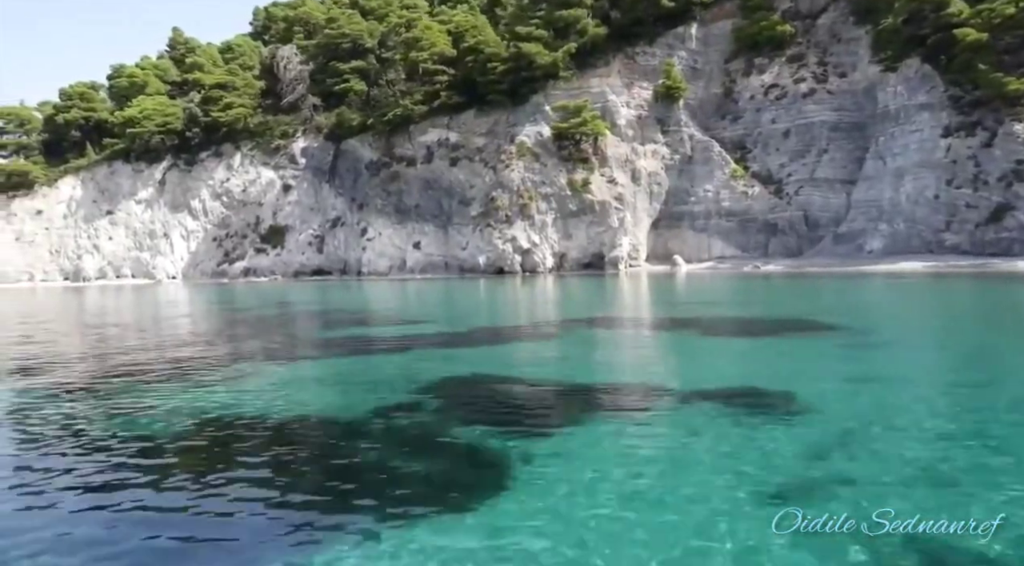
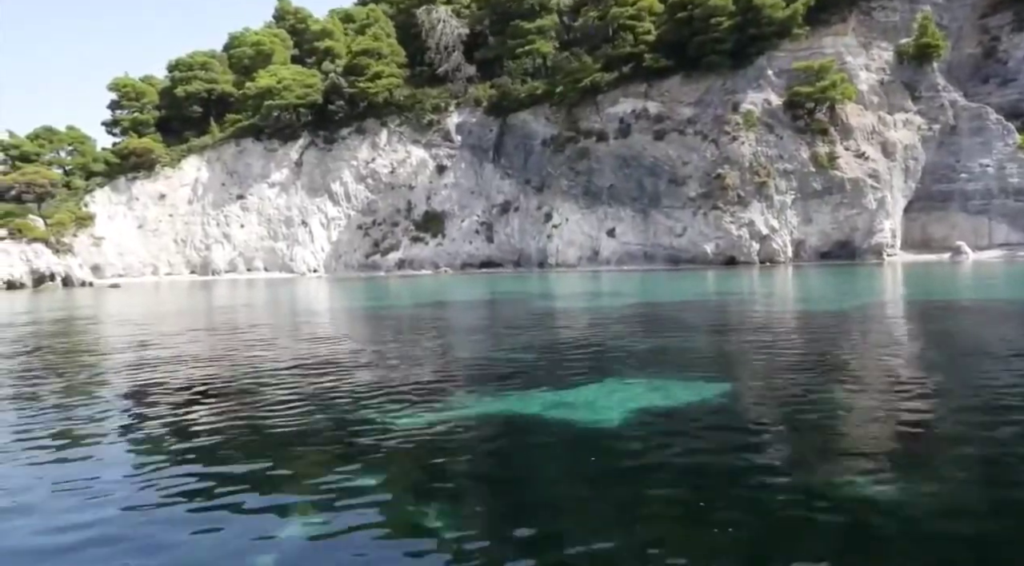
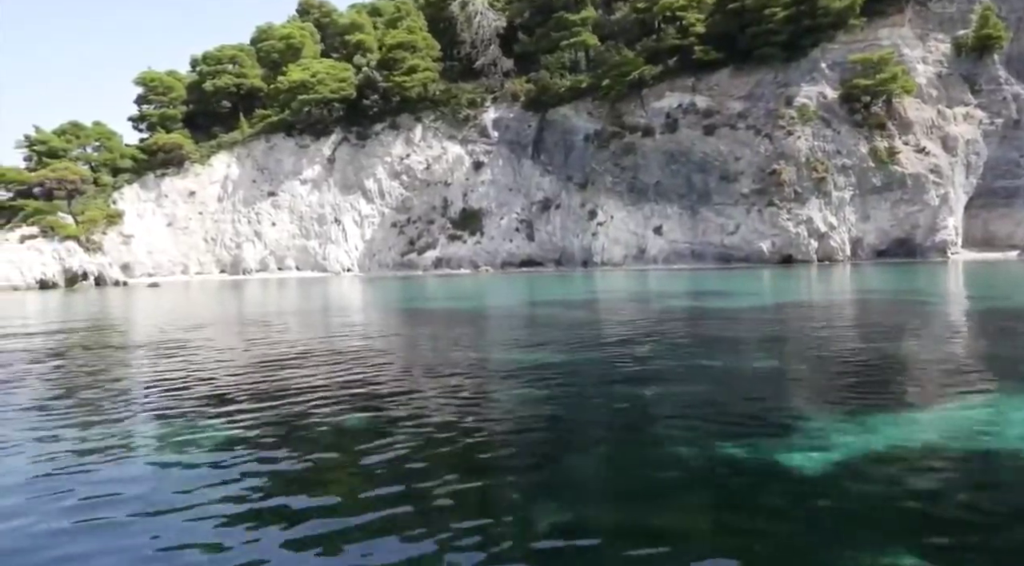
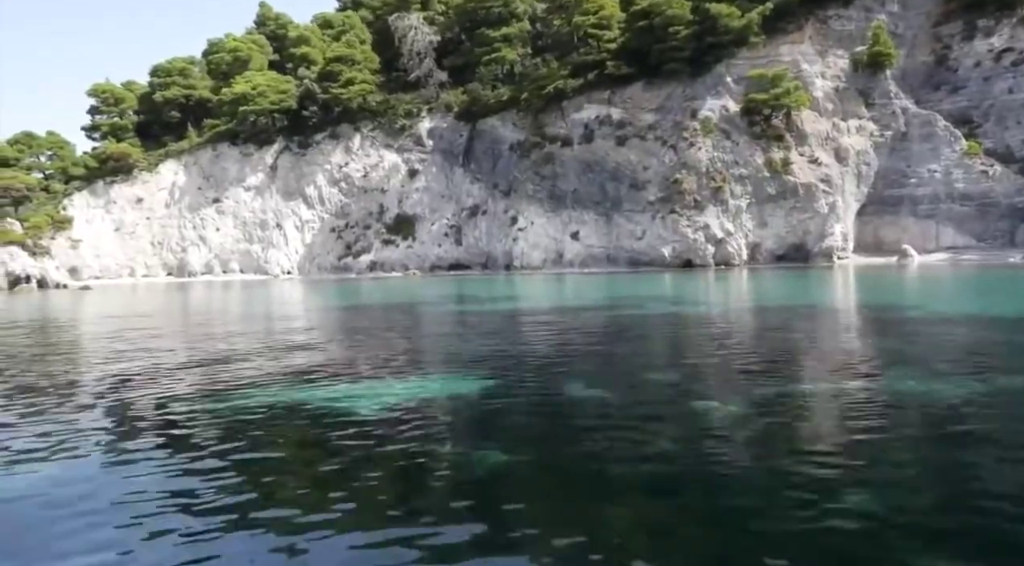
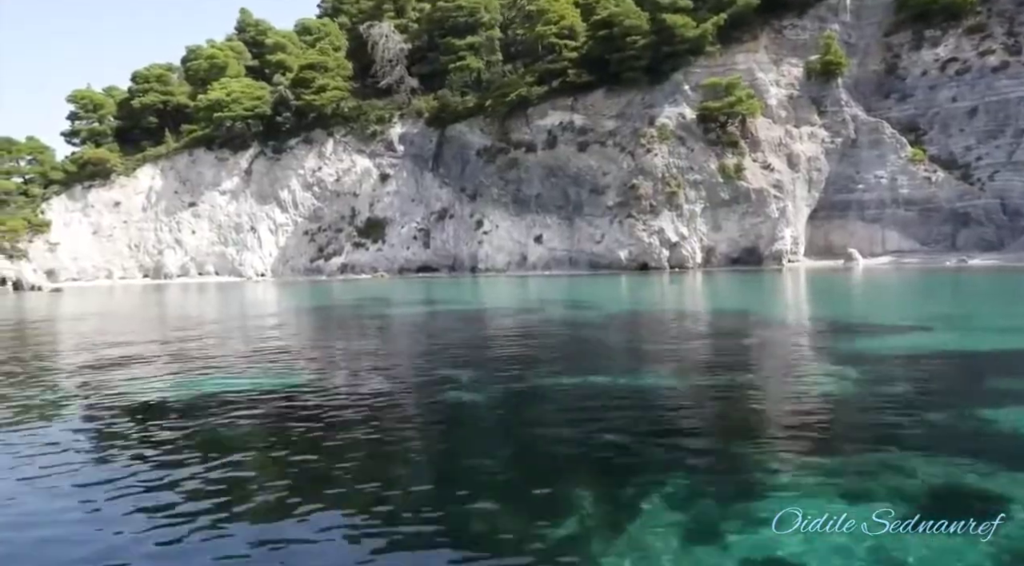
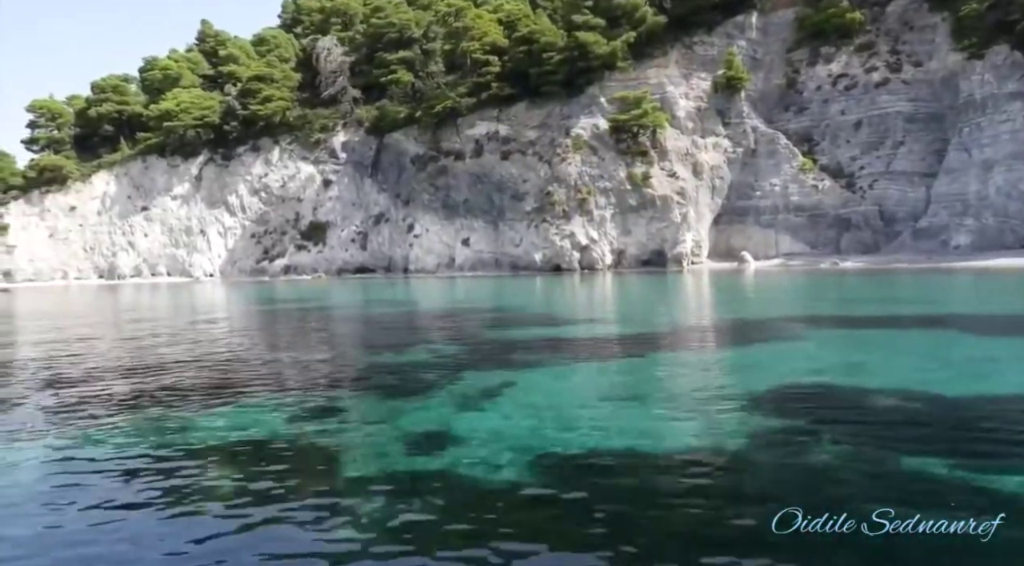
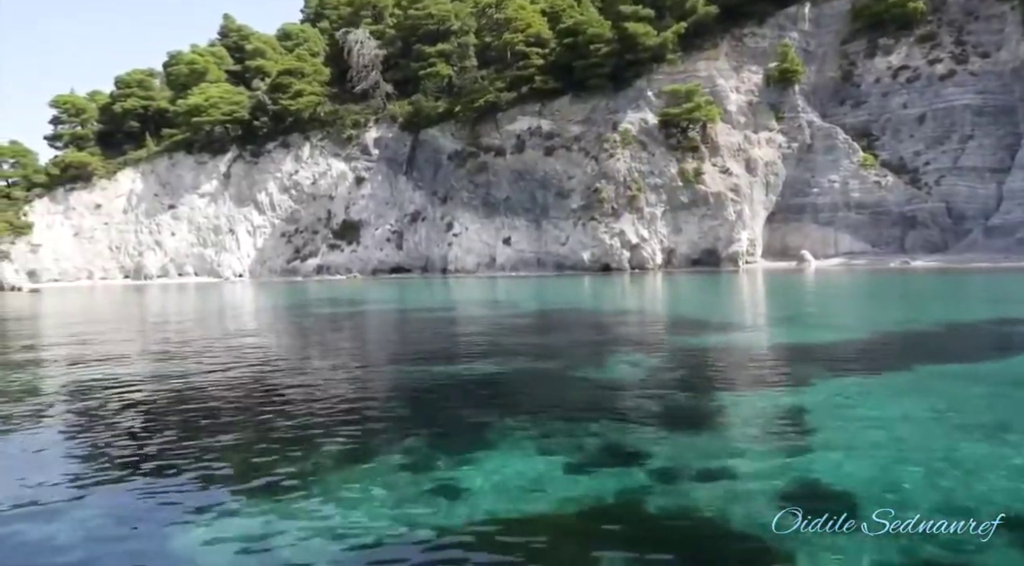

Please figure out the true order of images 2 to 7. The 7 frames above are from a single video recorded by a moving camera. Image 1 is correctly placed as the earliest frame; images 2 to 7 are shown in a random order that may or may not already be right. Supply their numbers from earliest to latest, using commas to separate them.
6, 7, 5, 4, 2, 3
